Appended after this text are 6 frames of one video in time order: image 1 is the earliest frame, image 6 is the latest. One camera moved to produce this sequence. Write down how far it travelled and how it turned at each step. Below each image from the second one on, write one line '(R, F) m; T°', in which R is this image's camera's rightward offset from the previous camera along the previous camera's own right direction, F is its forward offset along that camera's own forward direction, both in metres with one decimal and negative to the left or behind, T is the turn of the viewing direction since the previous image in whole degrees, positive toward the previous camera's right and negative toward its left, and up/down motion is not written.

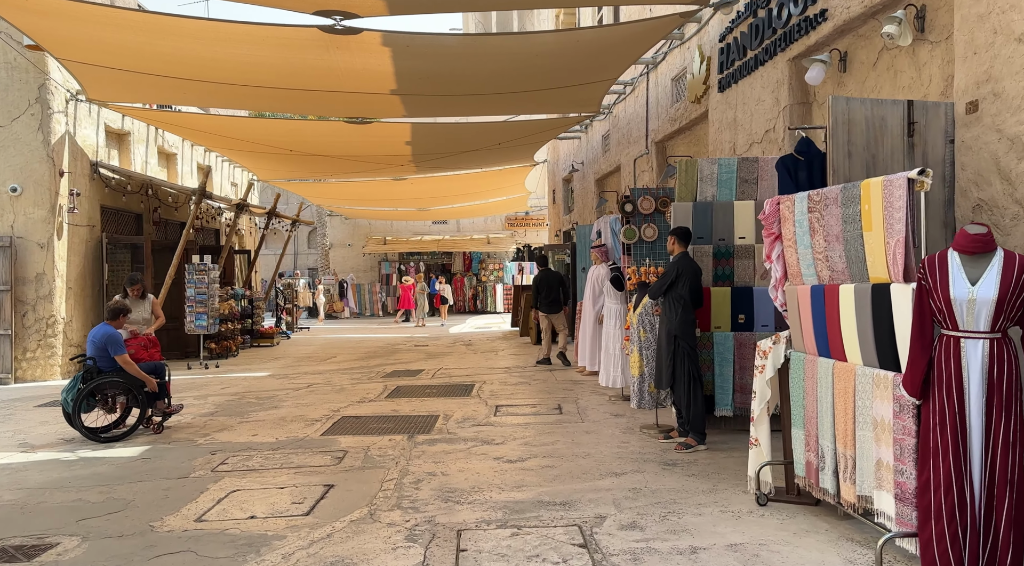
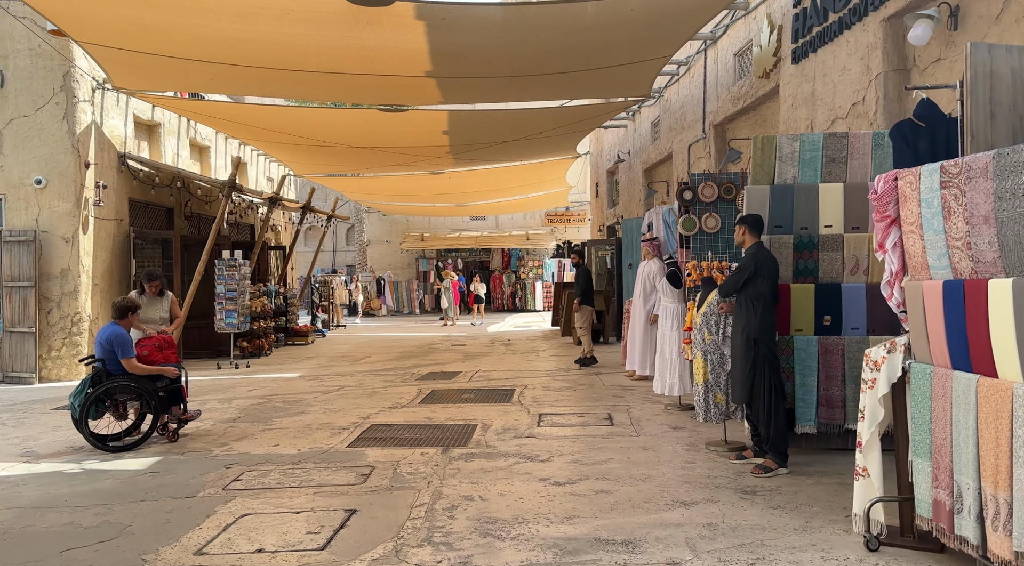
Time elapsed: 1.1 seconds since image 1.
(-0.1, +0.6) m; -3°
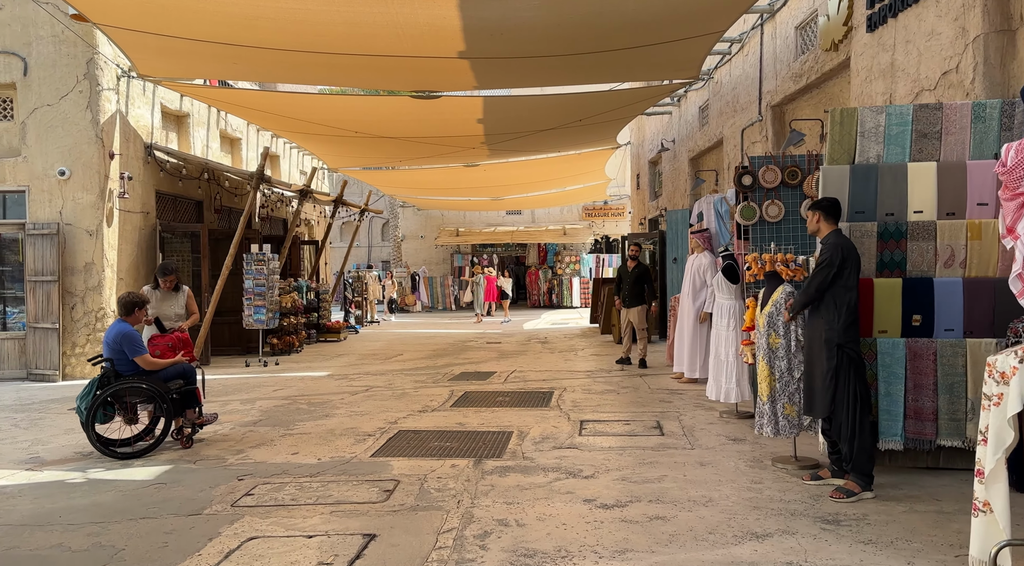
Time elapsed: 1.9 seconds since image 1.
(0.0, +0.5) m; -3°
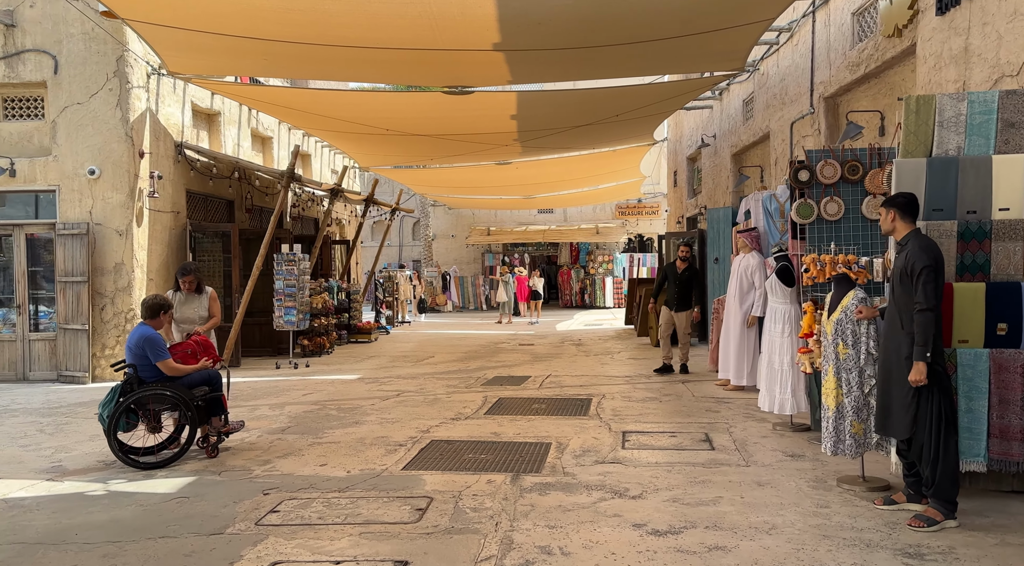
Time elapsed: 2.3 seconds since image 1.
(-0.1, +0.3) m; -2°
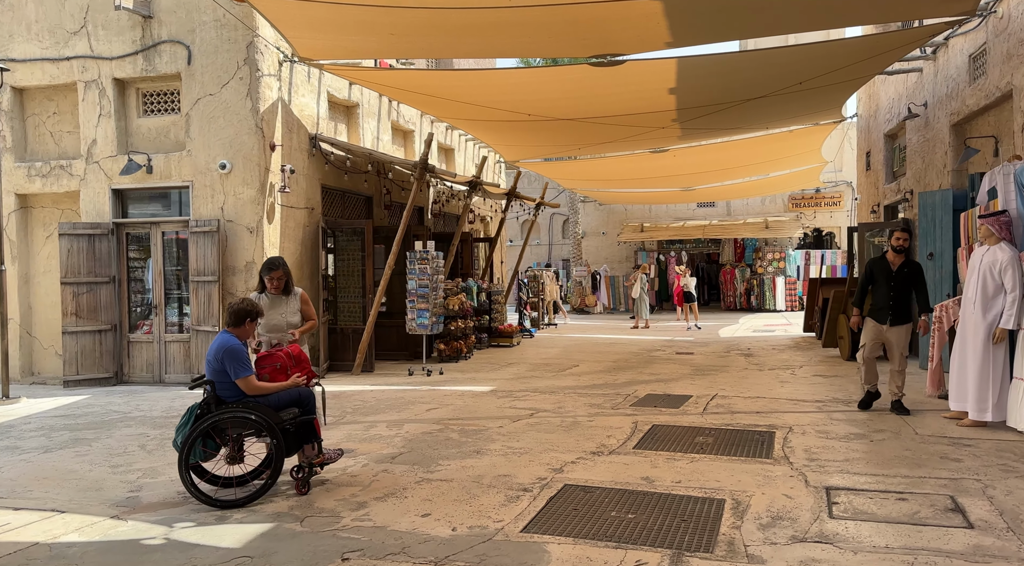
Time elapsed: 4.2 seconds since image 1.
(0.0, +1.2) m; -11°
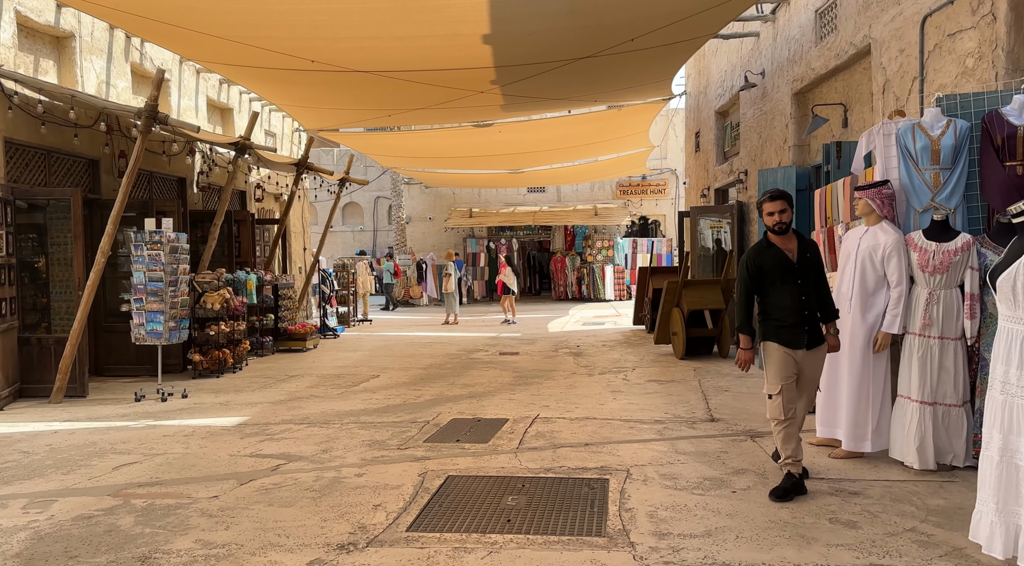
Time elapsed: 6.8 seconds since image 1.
(+0.6, +1.9) m; +12°
